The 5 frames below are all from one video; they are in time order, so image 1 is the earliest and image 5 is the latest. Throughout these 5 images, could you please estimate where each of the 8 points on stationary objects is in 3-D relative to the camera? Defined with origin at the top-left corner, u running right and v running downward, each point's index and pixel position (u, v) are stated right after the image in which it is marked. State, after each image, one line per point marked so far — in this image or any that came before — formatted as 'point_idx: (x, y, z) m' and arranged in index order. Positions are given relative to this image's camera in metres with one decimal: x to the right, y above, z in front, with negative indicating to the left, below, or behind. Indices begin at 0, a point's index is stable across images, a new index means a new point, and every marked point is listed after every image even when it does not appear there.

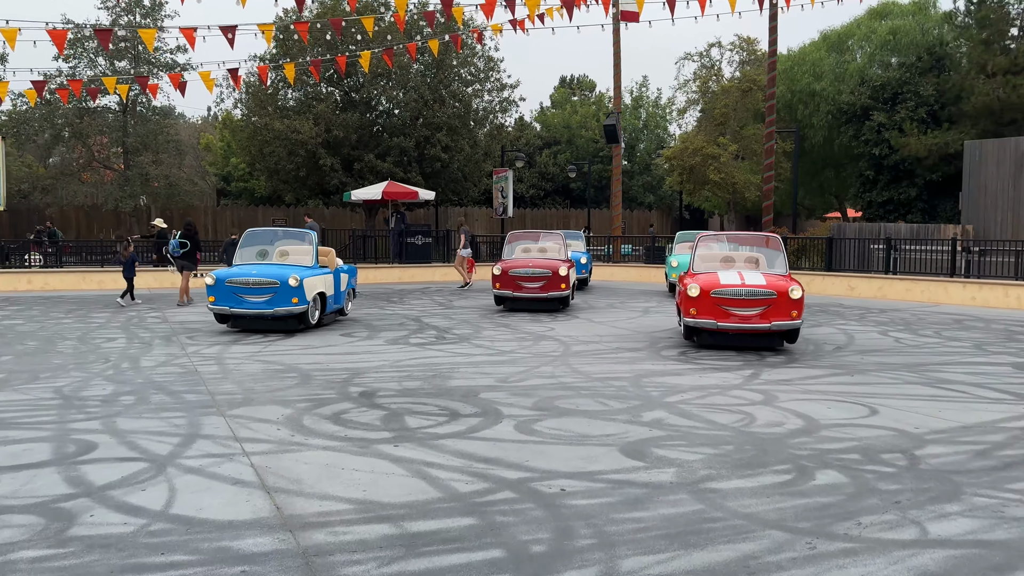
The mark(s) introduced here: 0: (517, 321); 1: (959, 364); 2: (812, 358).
0: (+0.1, -0.6, +15.1) m
1: (+5.9, -1.0, +11.0) m
2: (+4.1, -0.9, +11.4) m
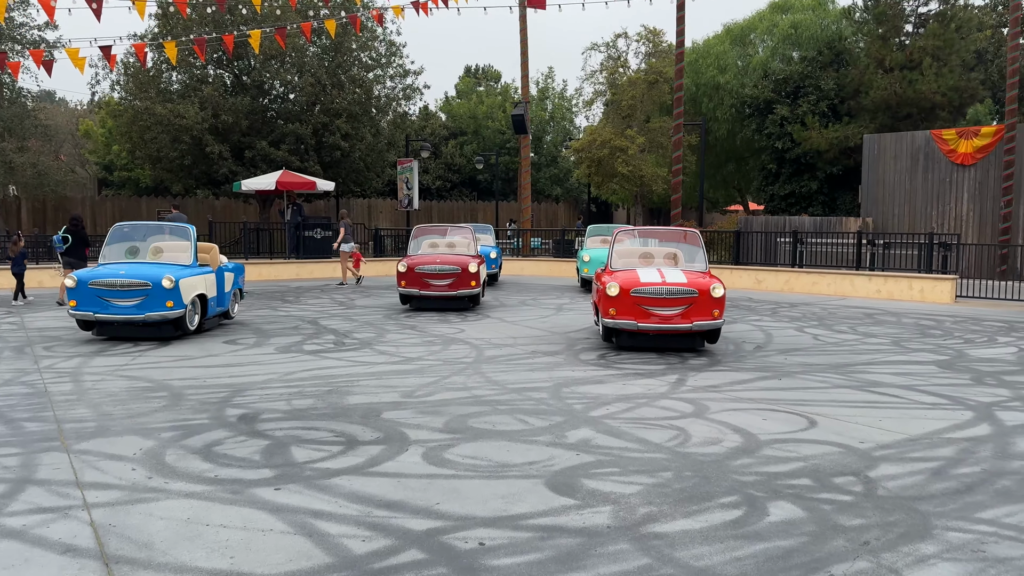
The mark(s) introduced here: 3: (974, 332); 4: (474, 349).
0: (-1.5, -0.6, +14.0) m
1: (+4.7, -0.9, +10.7) m
2: (+2.9, -0.9, +10.8) m
3: (+7.4, -0.7, +13.4) m
4: (-0.5, -0.8, +11.2) m
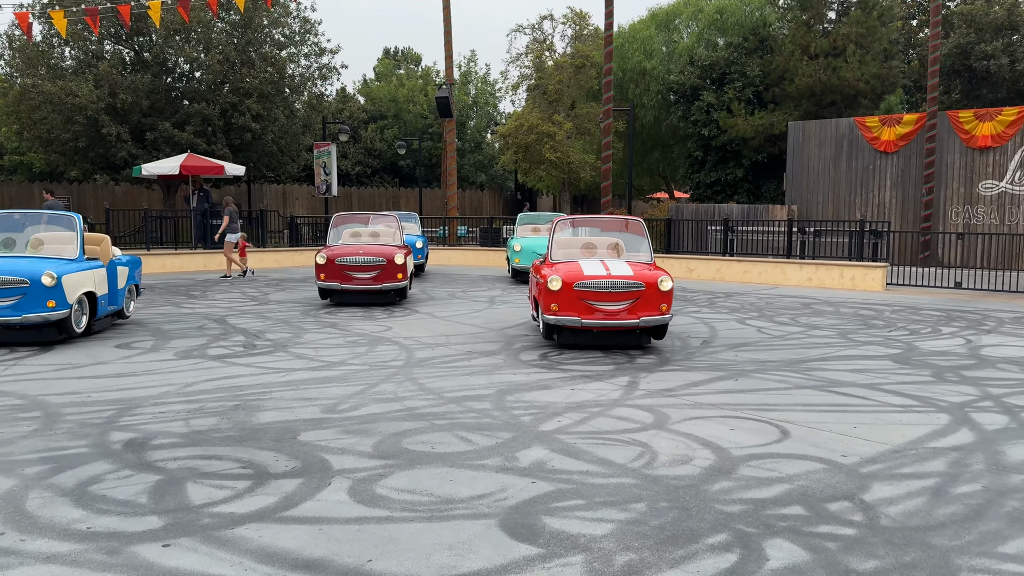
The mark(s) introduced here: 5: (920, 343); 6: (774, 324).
0: (-2.6, -0.5, +12.9) m
1: (+3.9, -0.8, +10.1) m
2: (+2.1, -0.8, +10.1) m
3: (+6.3, -0.5, +13.1) m
4: (-1.3, -0.8, +10.2) m
5: (+5.5, -0.7, +11.2) m
6: (+4.1, -0.5, +13.0) m
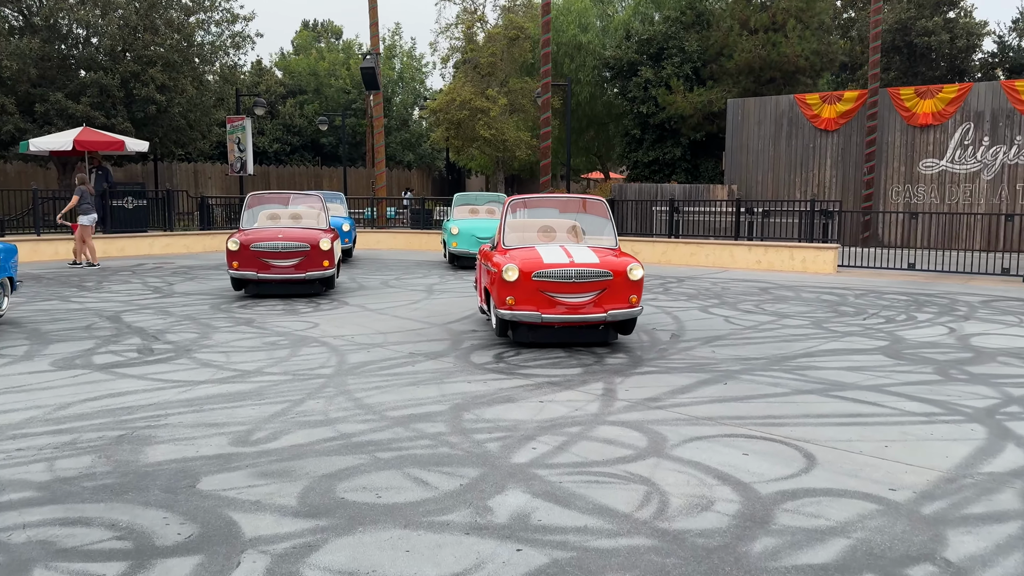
0: (-3.3, -0.4, +11.3) m
1: (+3.4, -0.7, +9.1) m
2: (+1.6, -0.7, +8.9) m
3: (+5.5, -0.3, +12.3) m
4: (-1.8, -0.7, +8.7) m
5: (+4.8, -0.5, +10.3) m
6: (+3.2, -0.3, +11.9) m
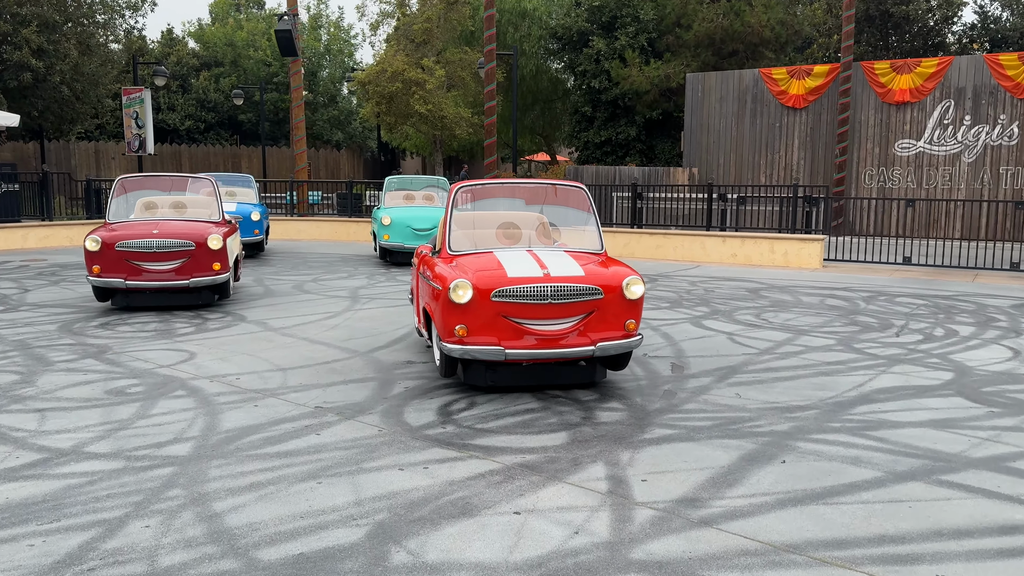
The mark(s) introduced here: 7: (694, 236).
0: (-3.9, -0.5, +8.5) m
1: (+3.0, -0.8, +6.8) m
2: (+1.2, -0.8, +6.5) m
3: (+4.8, -0.3, +10.2) m
4: (-2.2, -0.9, +6.0) m
5: (+4.3, -0.6, +8.1) m
6: (+2.6, -0.4, +9.6) m
7: (+3.7, +1.1, +17.0) m
